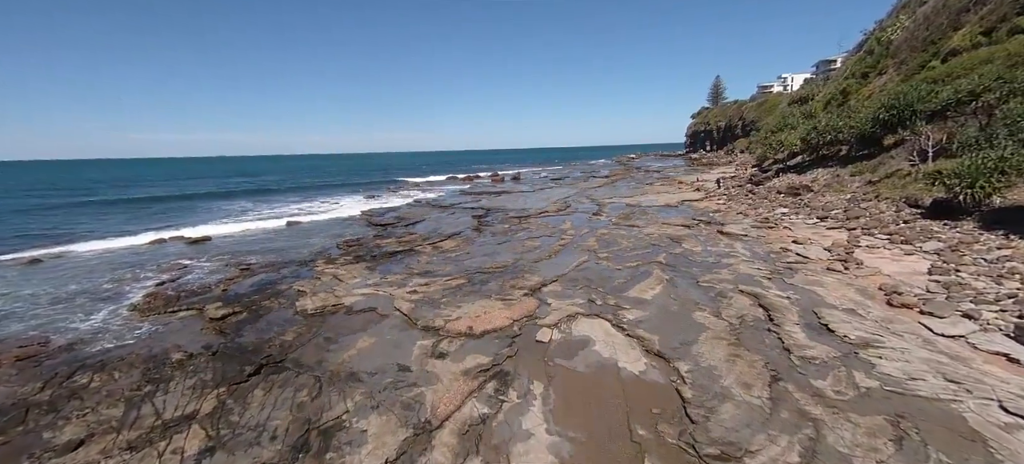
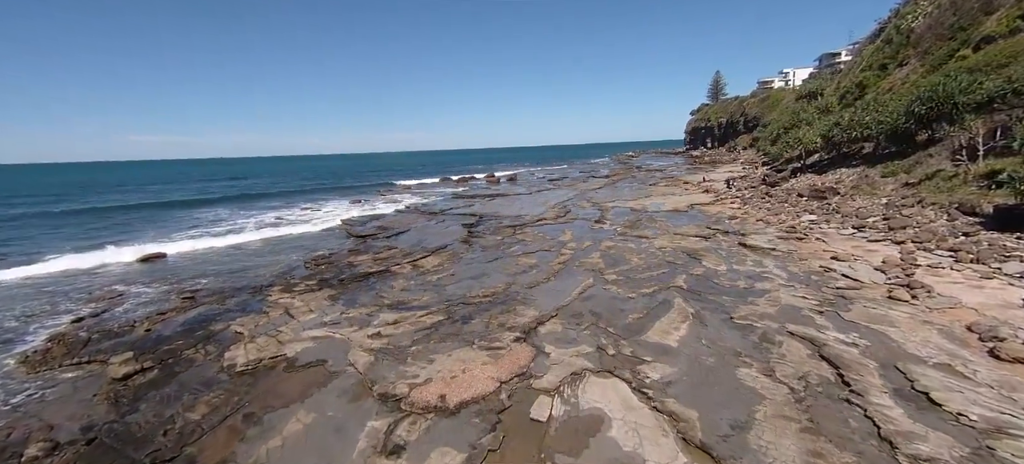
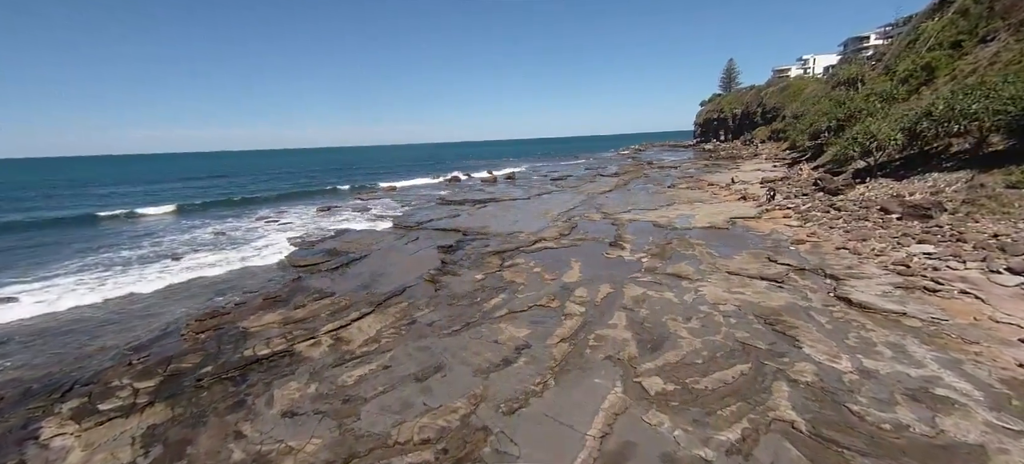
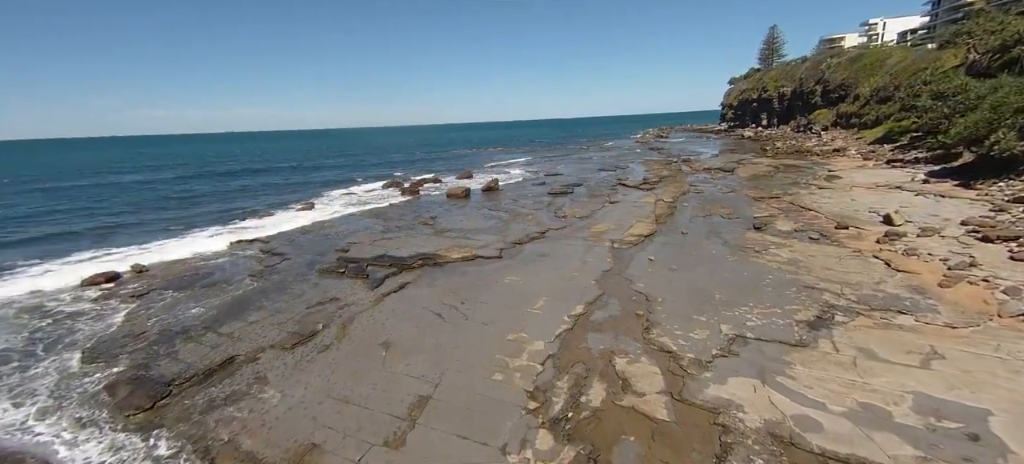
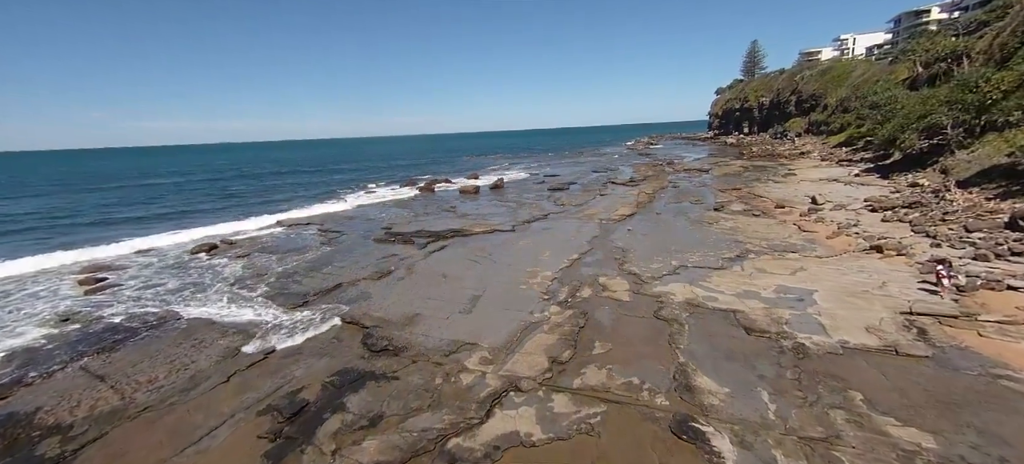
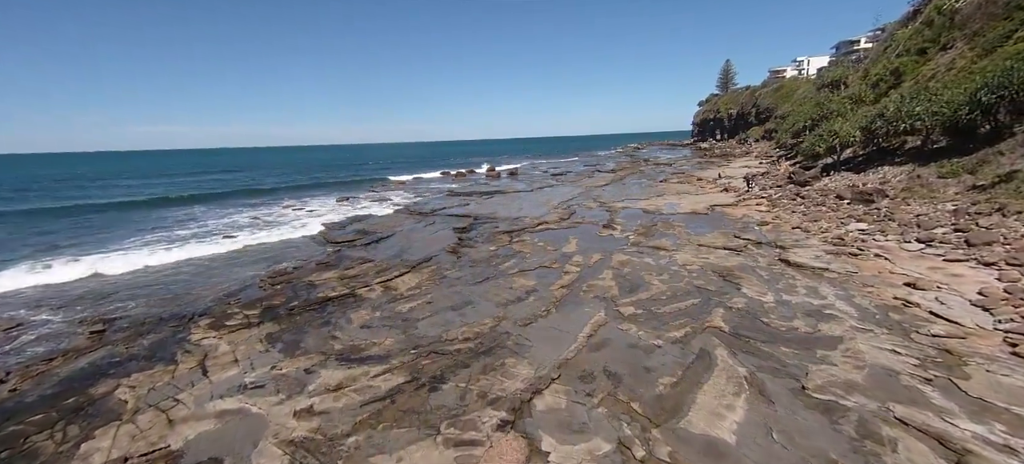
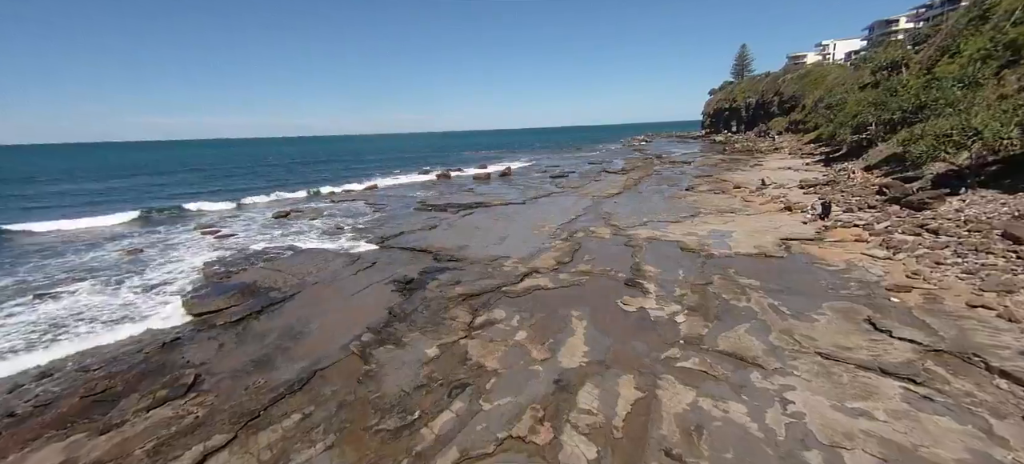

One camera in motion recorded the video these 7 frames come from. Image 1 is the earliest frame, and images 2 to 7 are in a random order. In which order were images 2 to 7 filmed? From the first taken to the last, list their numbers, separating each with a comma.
2, 6, 3, 7, 5, 4
